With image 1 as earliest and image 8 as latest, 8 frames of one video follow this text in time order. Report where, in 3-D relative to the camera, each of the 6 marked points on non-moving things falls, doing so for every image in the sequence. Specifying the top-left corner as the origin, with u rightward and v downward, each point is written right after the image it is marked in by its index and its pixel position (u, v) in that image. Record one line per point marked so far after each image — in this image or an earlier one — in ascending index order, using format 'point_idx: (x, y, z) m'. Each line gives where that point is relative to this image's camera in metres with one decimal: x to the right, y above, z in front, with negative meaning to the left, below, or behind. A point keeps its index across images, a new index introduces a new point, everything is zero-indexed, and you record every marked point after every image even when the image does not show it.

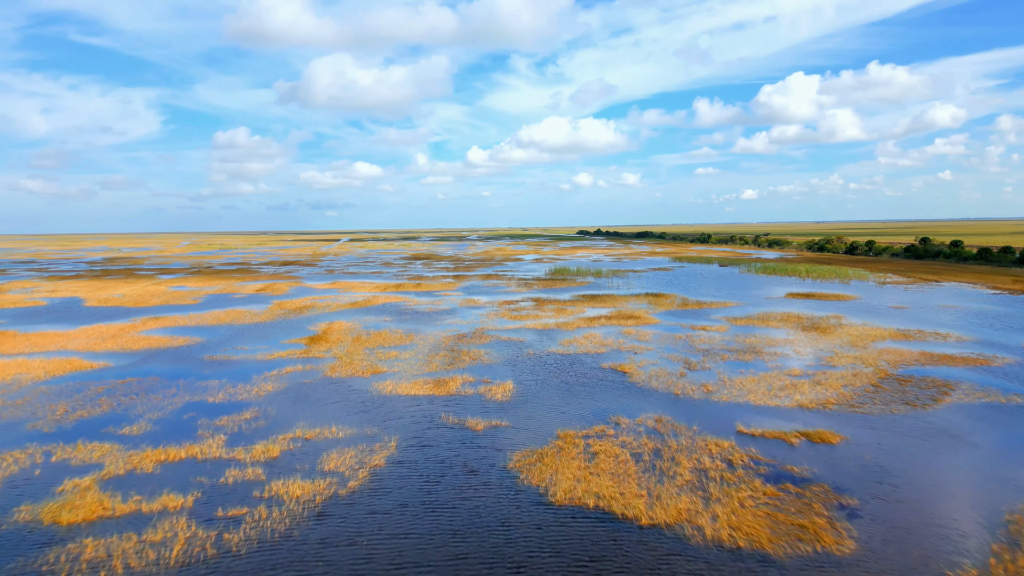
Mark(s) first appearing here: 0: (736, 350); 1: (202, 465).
0: (+5.7, -1.6, +19.0) m
1: (-4.3, -2.5, +10.3) m
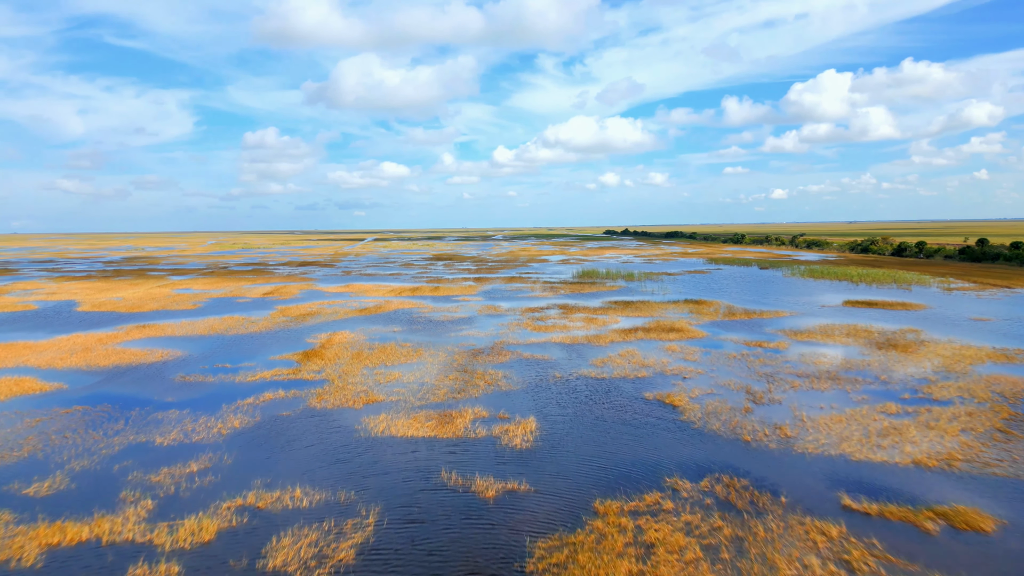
0: (+6.2, -1.8, +15.7) m
1: (-4.1, -2.7, +7.4) m
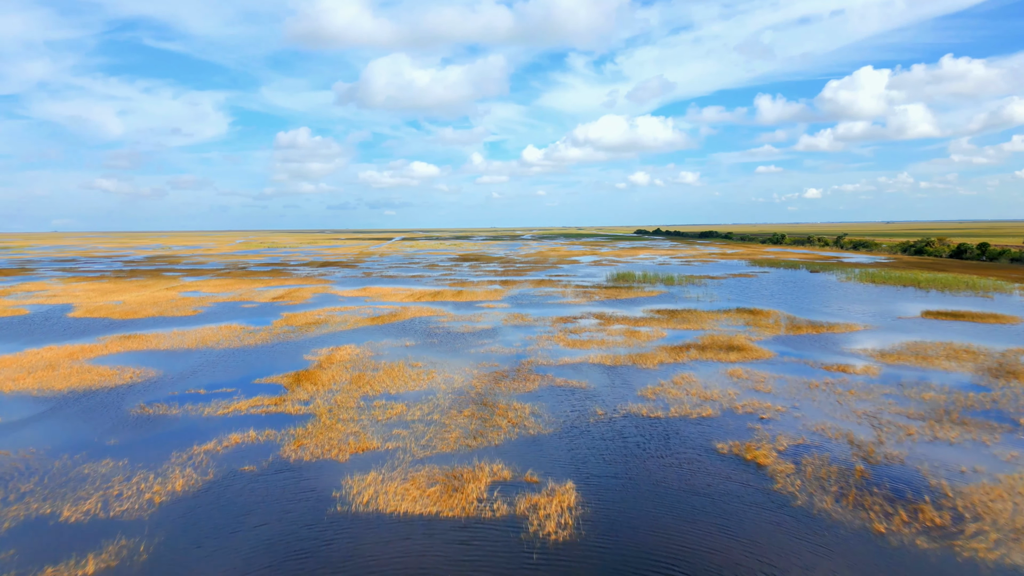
0: (+6.7, -2.1, +12.3) m
1: (-3.9, -2.9, +4.4) m
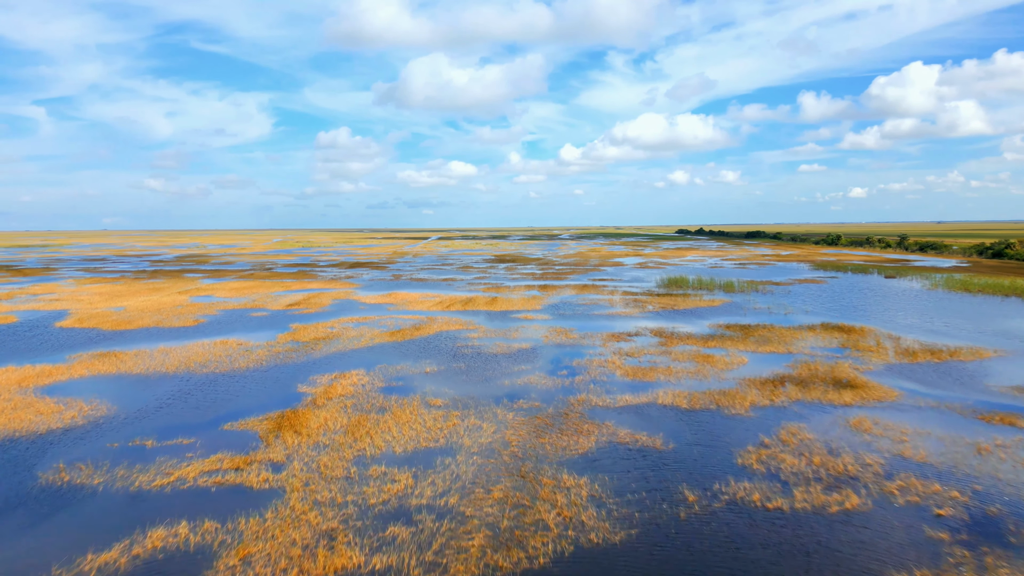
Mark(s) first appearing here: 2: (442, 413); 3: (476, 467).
0: (+7.3, -2.5, +8.0) m
1: (-3.7, -3.2, +0.6) m
2: (-1.2, -2.2, +12.9) m
3: (-0.5, -2.4, +10.0) m
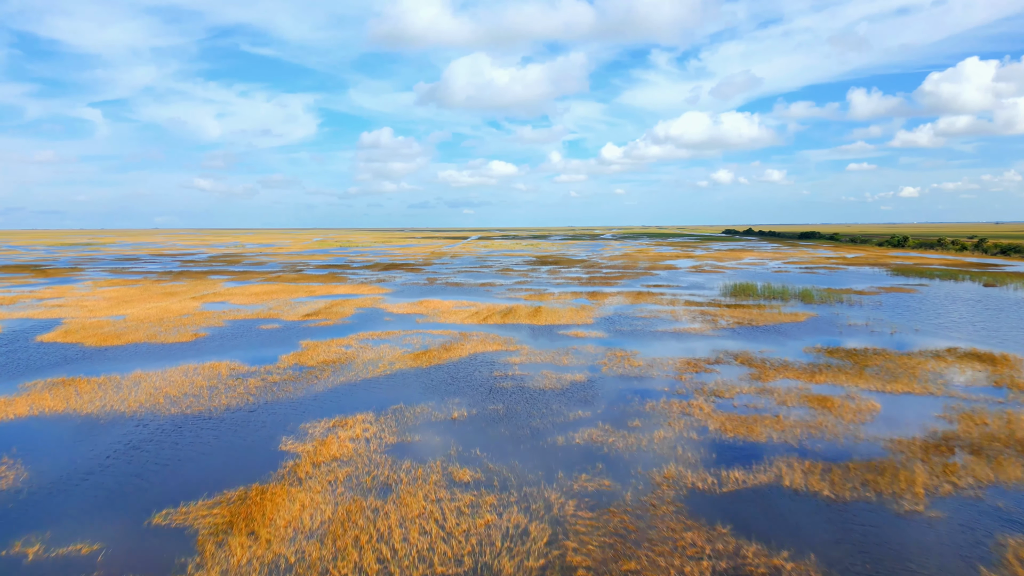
0: (+7.7, -2.9, +3.5) m
1: (-3.6, -3.6, -3.2) m
2: (-0.5, -2.5, +8.9) m
3: (+0.1, -2.7, +6.0) m
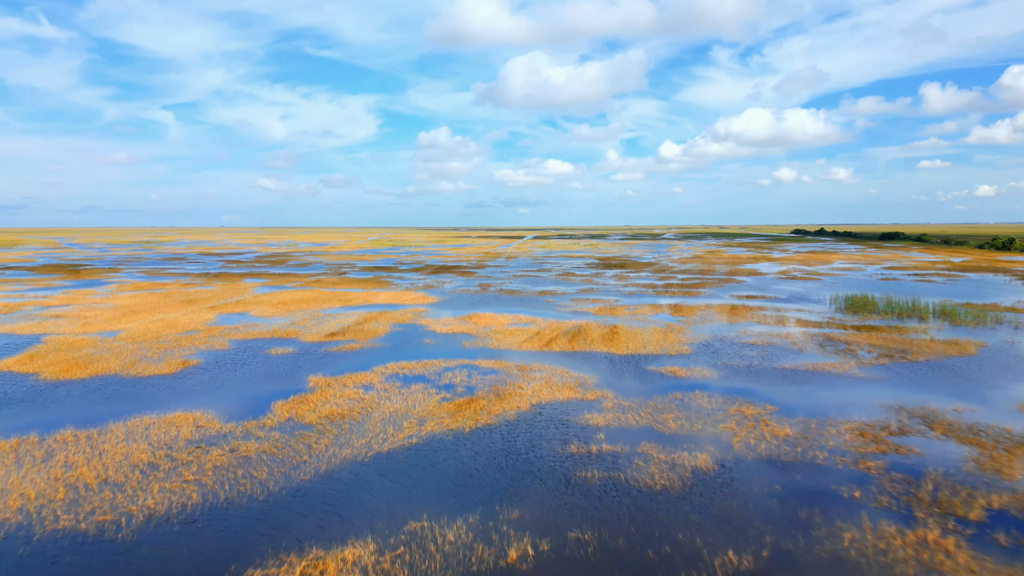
0: (+8.0, -3.5, -2.5) m
1: (-3.8, -4.0, -8.5) m
2: (+0.2, -3.0, +3.4) m
3: (+0.5, -3.2, +0.4) m
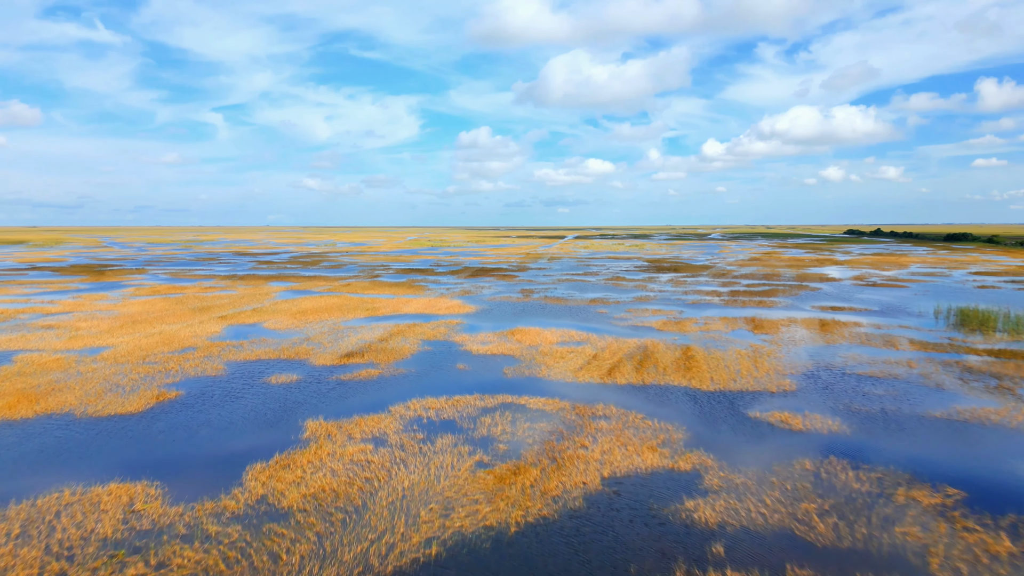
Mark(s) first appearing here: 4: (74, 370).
0: (+8.0, -3.9, -6.9) m
1: (-4.2, -4.4, -12.2) m
2: (+0.5, -3.3, -0.6) m
3: (+0.7, -3.6, -3.6) m
4: (-10.2, -1.9, +17.7) m
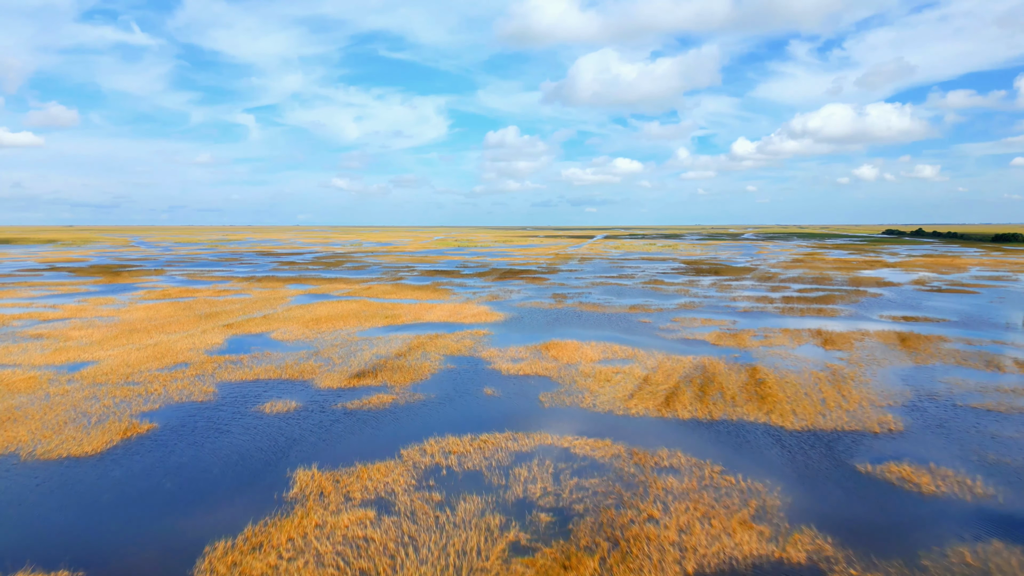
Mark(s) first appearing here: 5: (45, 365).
0: (+7.8, -4.1, -9.9) m
1: (-4.5, -4.6, -14.8) m
2: (+0.6, -3.6, -3.3) m
3: (+0.6, -3.8, -6.3) m
4: (-9.5, -2.1, +15.3) m
5: (-11.3, -1.9, +18.3) m
